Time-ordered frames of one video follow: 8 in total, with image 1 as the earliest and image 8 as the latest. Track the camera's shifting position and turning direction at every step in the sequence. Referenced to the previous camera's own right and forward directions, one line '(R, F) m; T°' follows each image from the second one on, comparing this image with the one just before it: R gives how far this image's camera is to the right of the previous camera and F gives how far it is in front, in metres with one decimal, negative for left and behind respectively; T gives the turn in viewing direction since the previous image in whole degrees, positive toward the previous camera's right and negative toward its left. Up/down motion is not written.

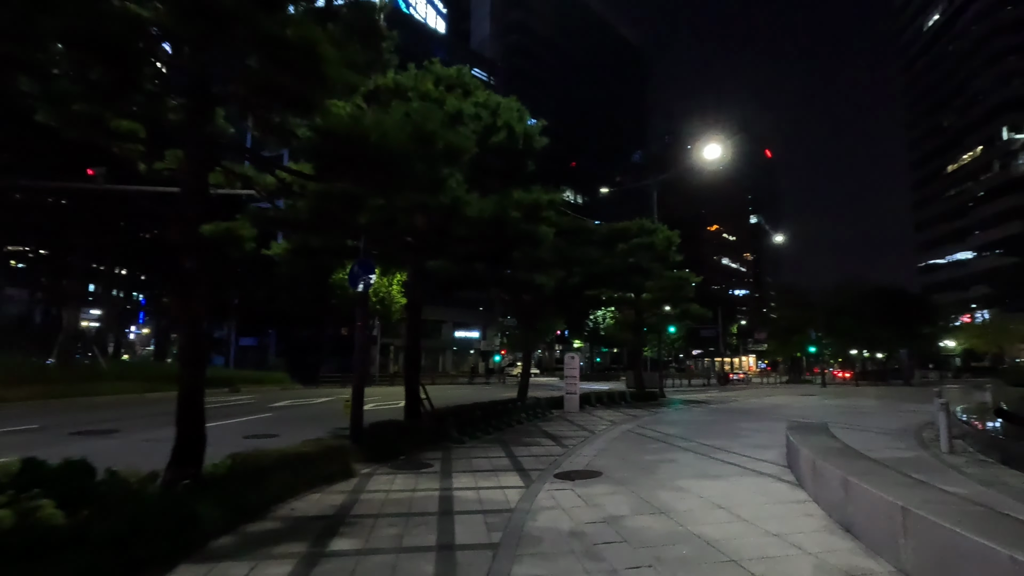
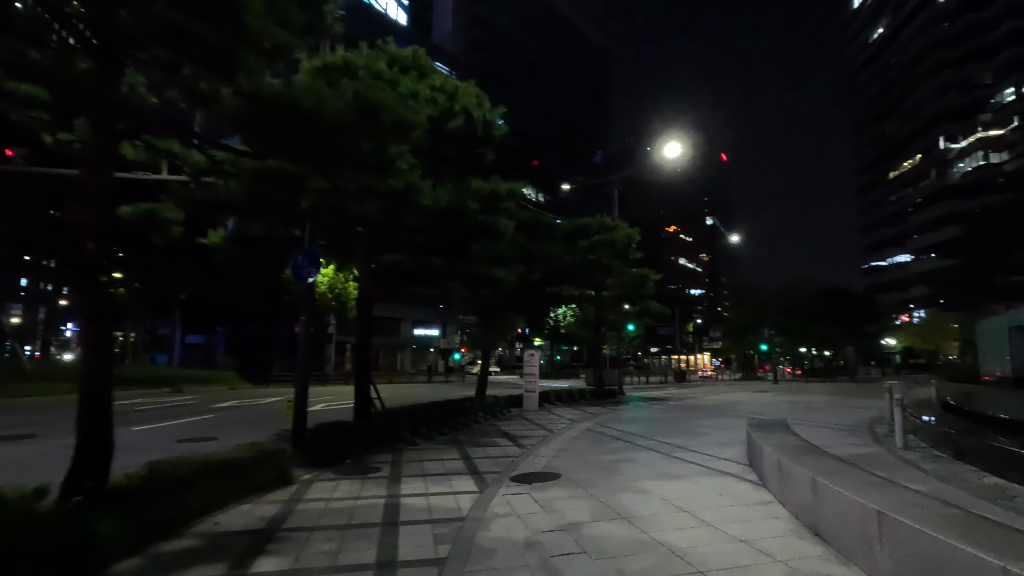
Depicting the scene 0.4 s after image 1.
(+0.1, +0.5) m; +4°
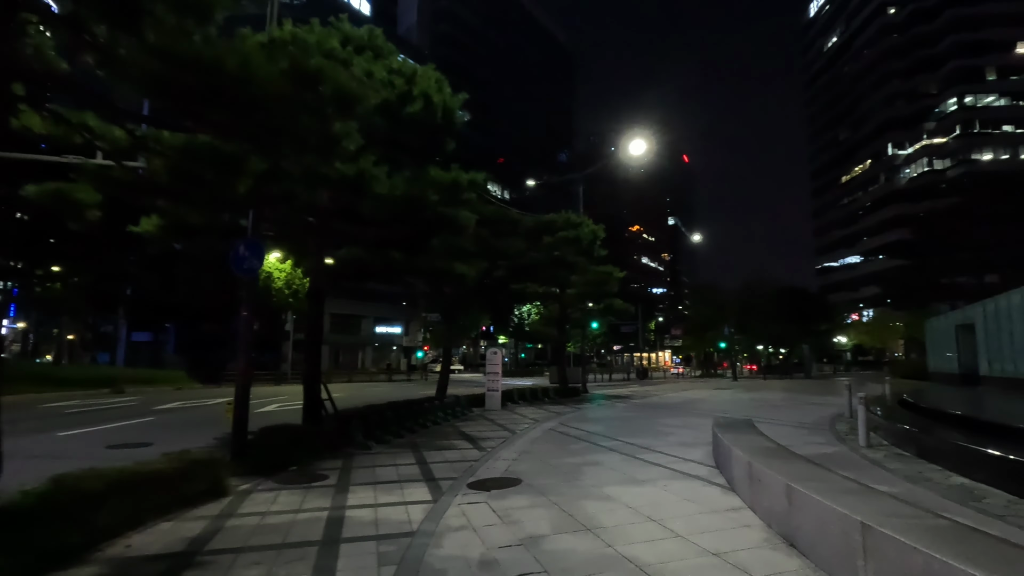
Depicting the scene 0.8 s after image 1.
(+0.1, +0.5) m; +4°
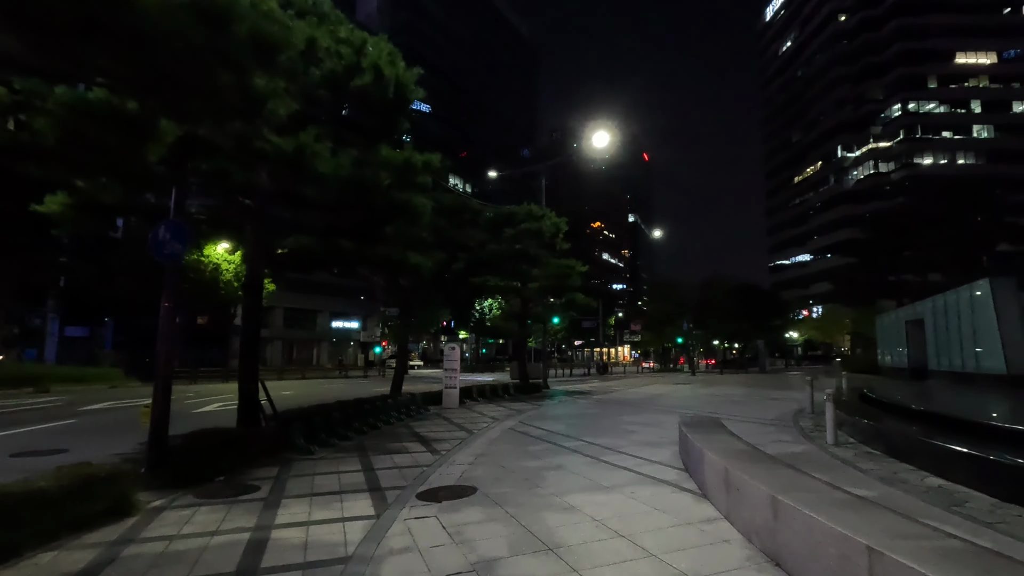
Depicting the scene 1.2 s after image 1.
(+0.1, +0.7) m; +4°
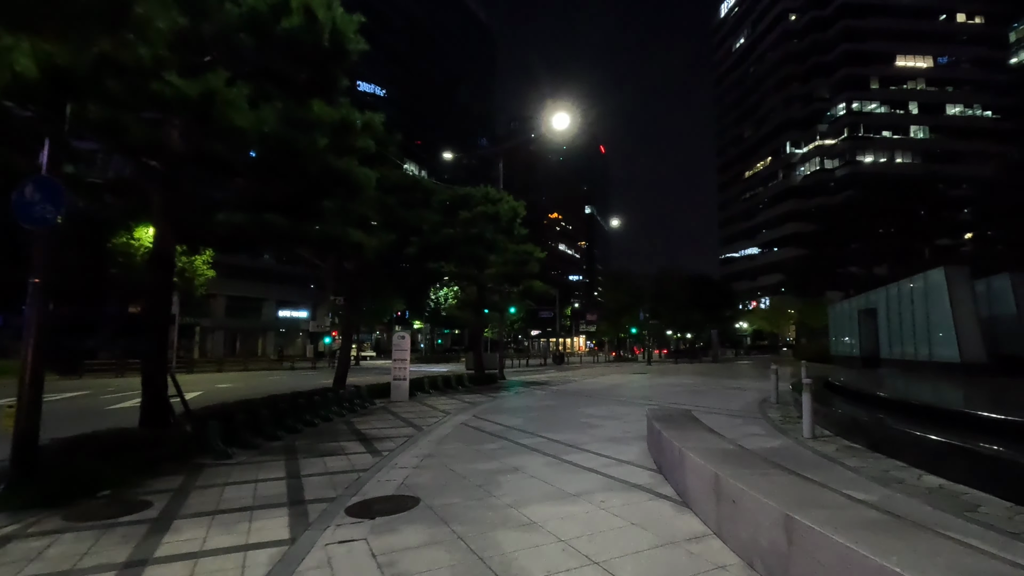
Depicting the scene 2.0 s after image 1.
(+0.1, +1.1) m; +5°
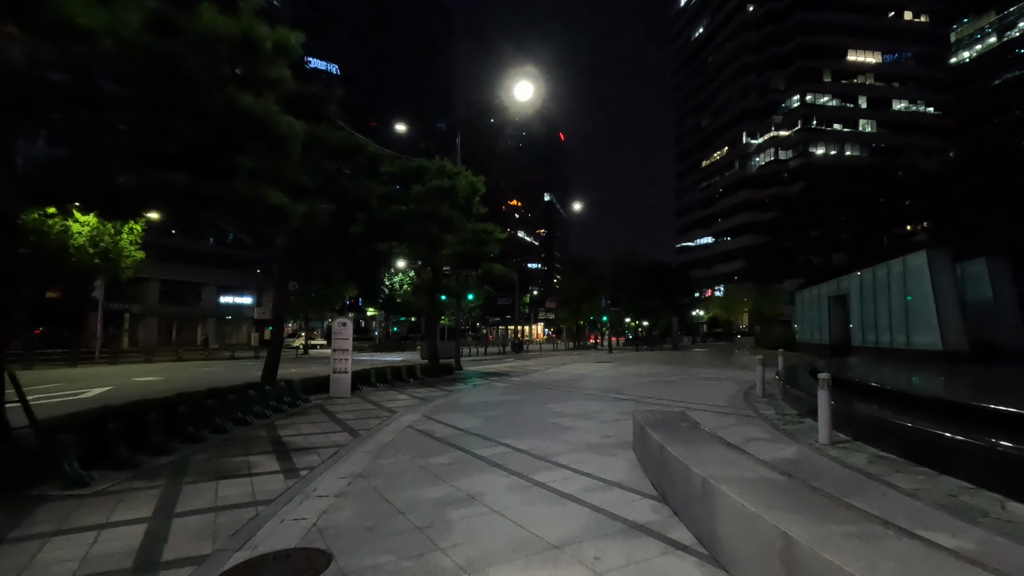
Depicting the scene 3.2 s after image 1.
(0.0, +1.8) m; +4°
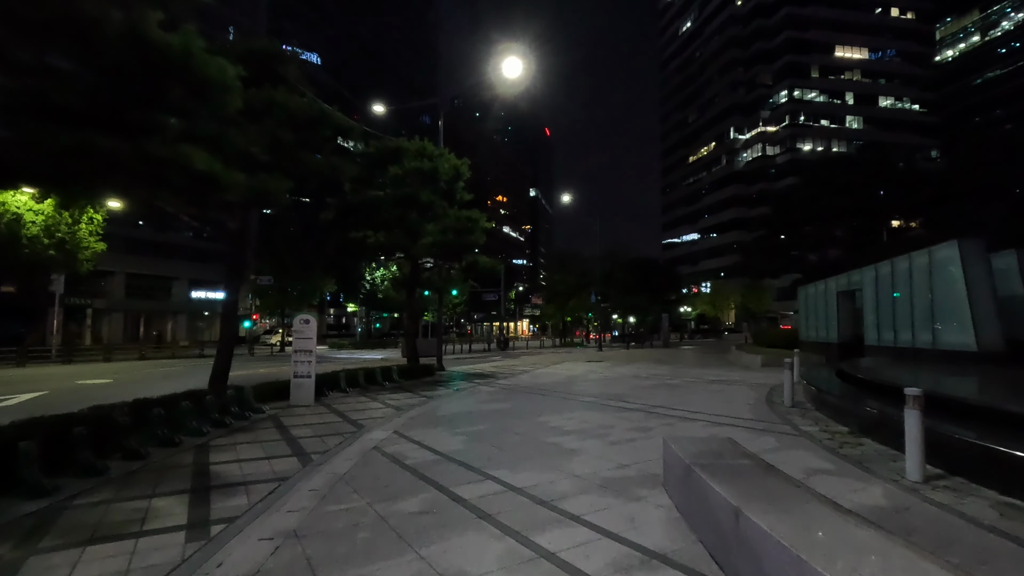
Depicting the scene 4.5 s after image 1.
(-0.1, +1.8) m; +2°
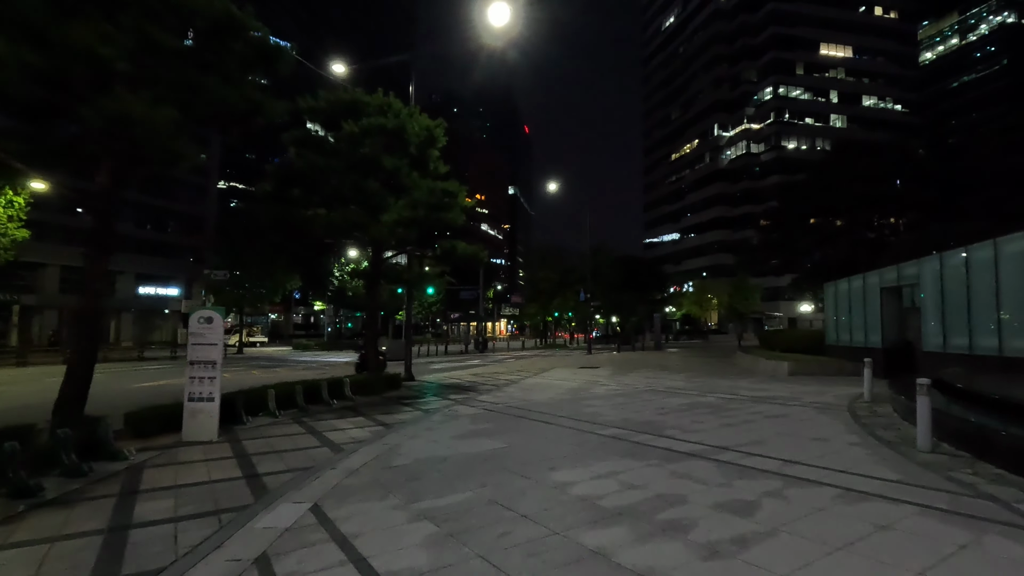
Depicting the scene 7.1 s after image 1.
(-0.3, +3.6) m; +2°
